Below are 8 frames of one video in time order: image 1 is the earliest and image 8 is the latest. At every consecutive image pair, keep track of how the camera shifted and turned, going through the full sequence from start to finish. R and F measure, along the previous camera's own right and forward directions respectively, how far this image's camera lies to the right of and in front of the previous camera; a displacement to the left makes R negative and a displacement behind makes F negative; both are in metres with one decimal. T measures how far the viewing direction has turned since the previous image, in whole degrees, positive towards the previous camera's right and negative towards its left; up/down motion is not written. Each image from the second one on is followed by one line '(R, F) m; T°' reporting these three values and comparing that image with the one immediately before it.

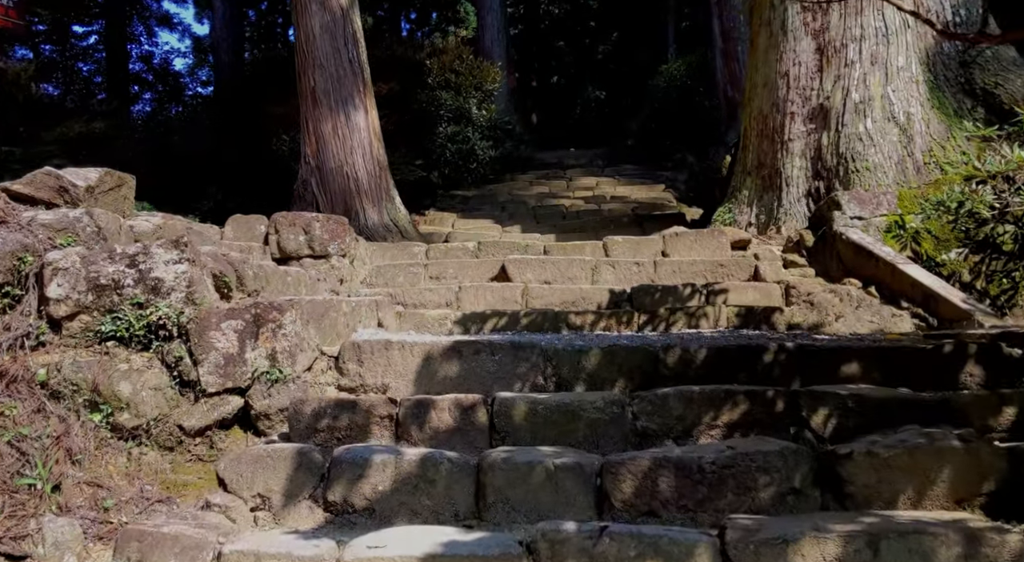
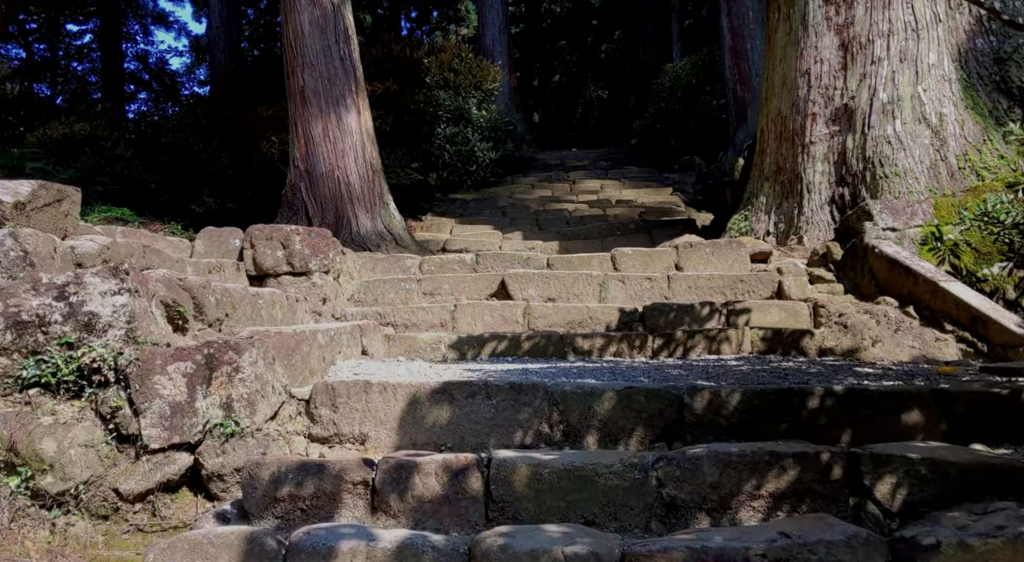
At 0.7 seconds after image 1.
(0.0, +0.6) m; 0°
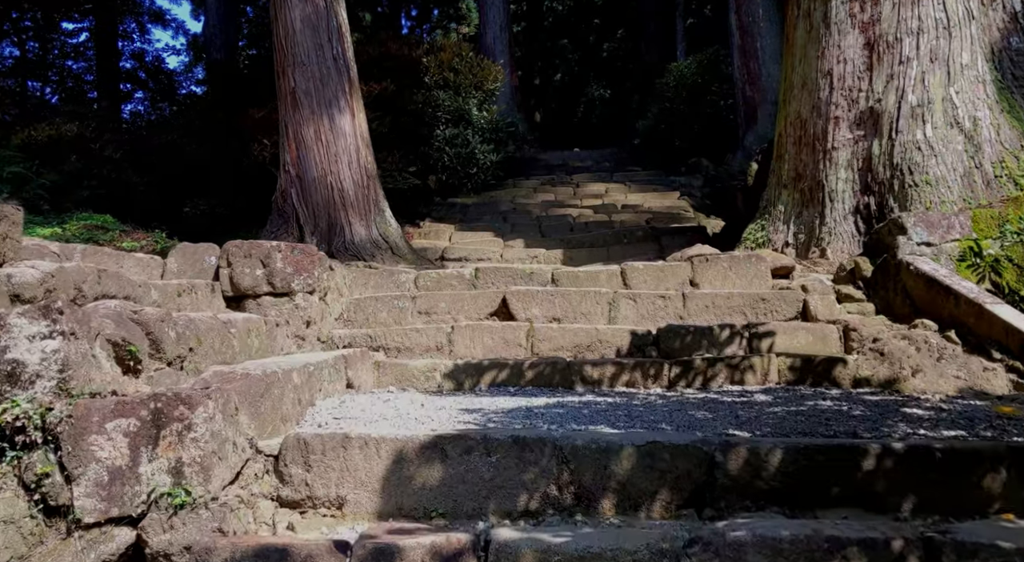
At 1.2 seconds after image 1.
(0.0, +0.5) m; 0°
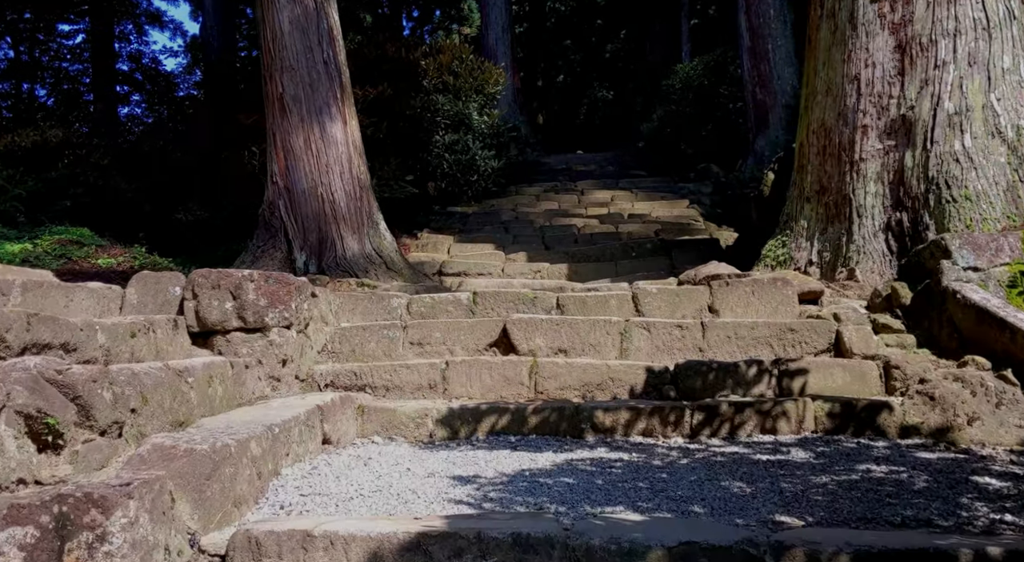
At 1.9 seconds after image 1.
(0.0, +0.6) m; 0°
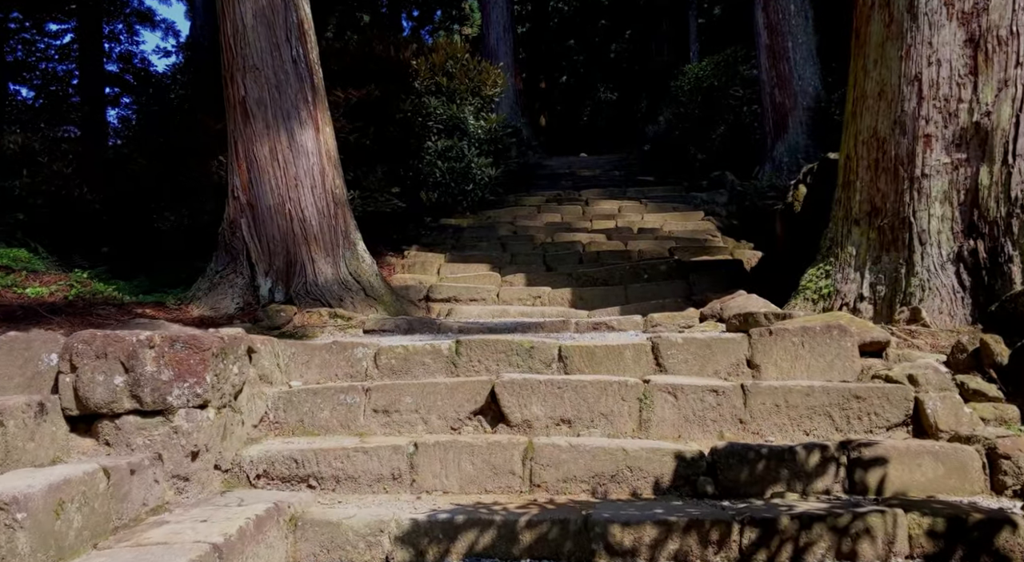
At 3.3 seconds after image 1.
(+0.1, +1.1) m; 0°
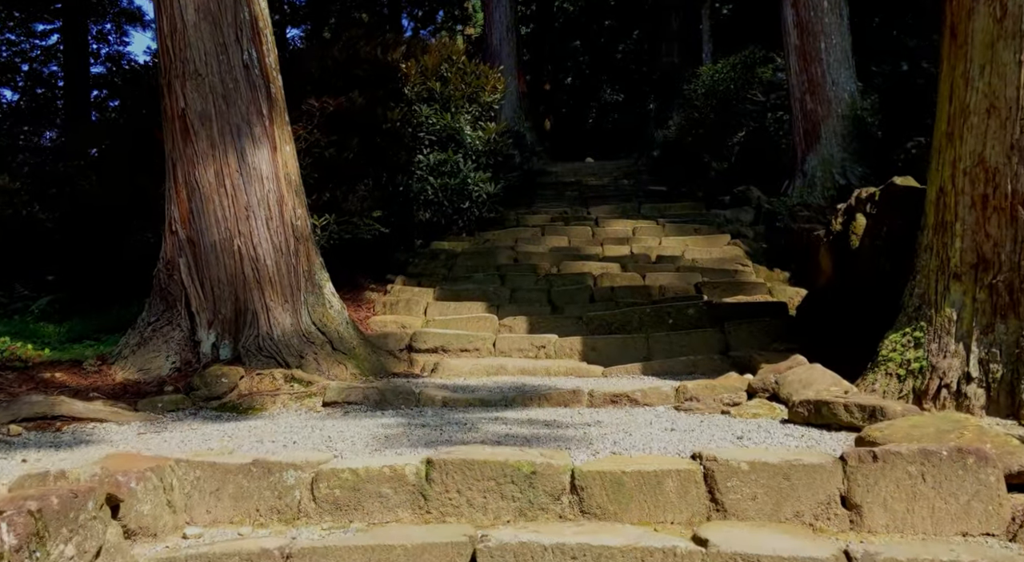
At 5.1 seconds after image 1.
(0.0, +1.4) m; 0°
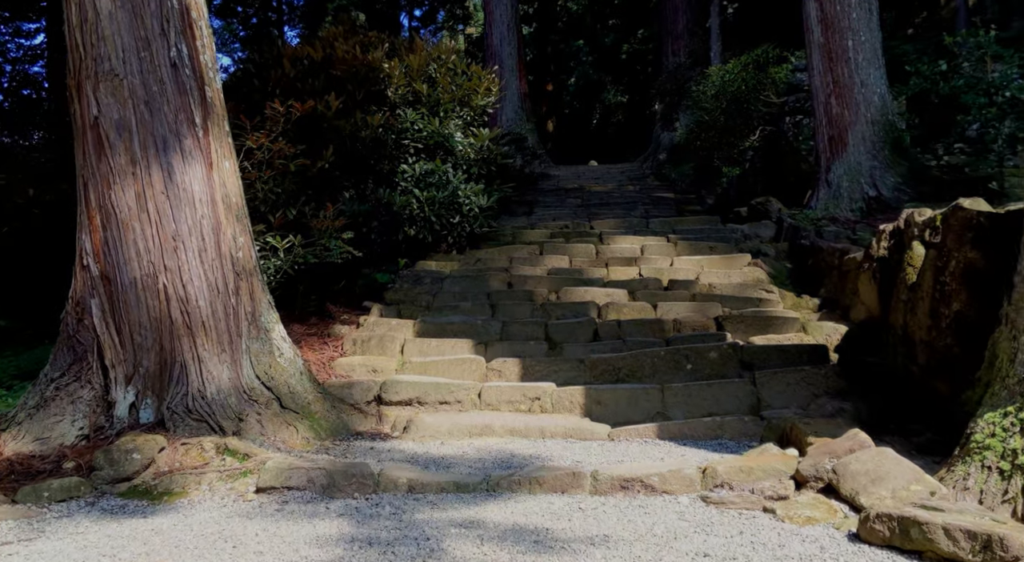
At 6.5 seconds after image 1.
(+0.1, +1.2) m; 0°
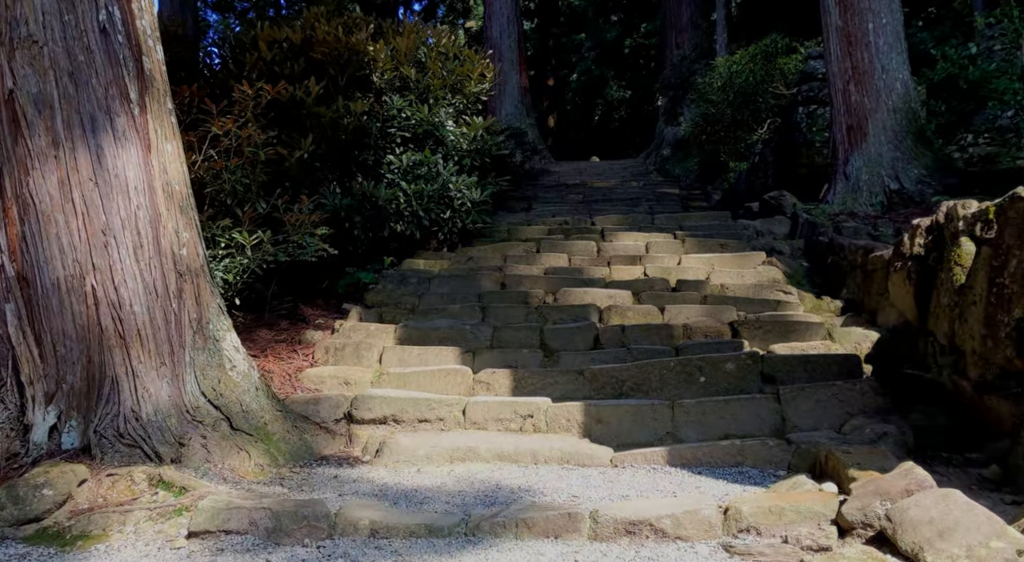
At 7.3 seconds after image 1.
(+0.1, +0.8) m; 0°
